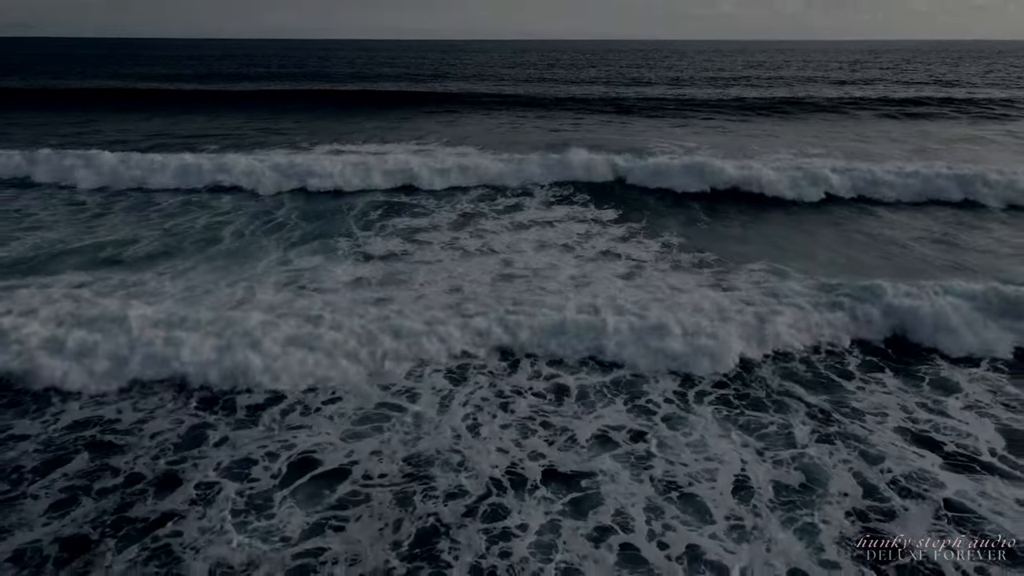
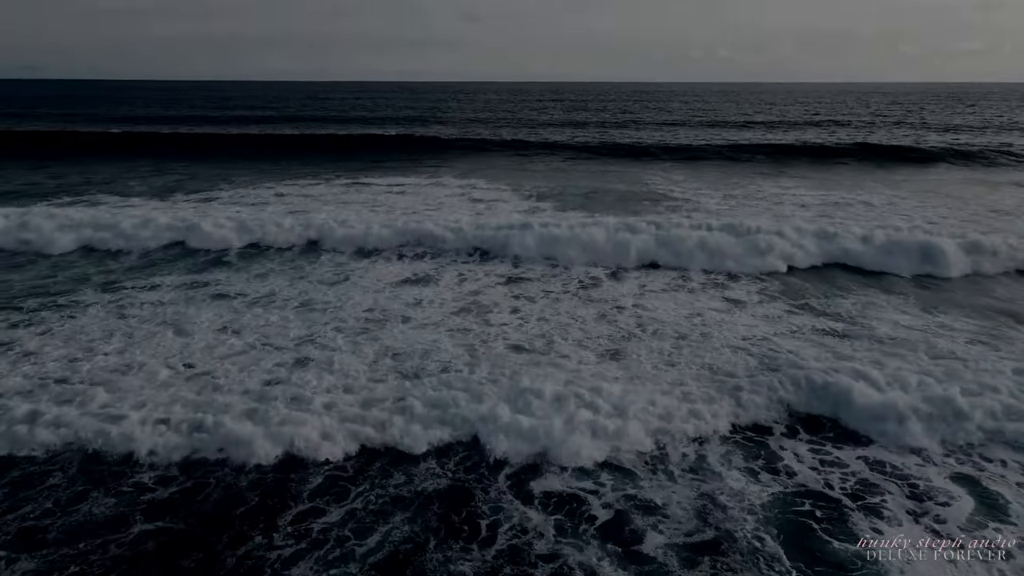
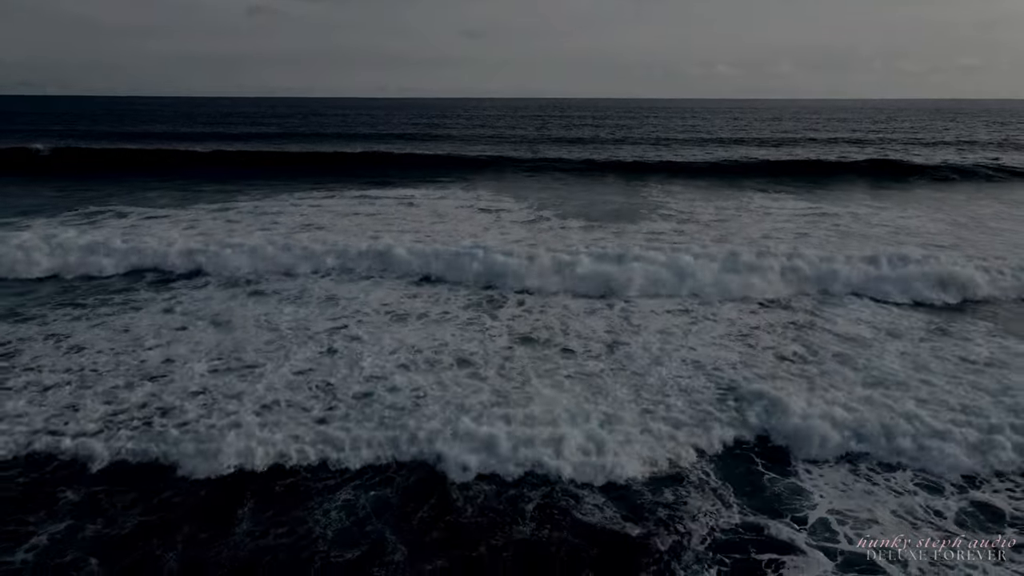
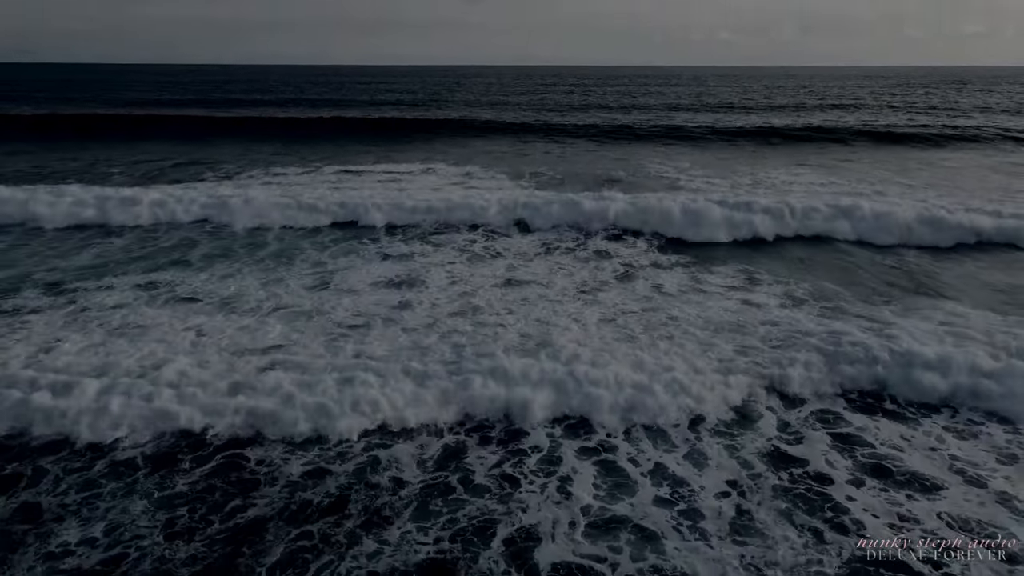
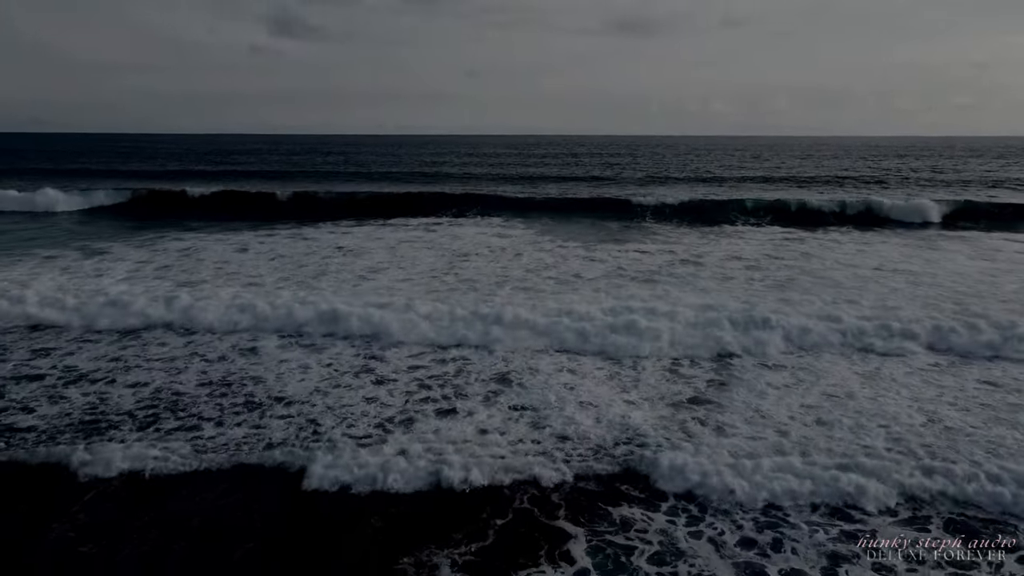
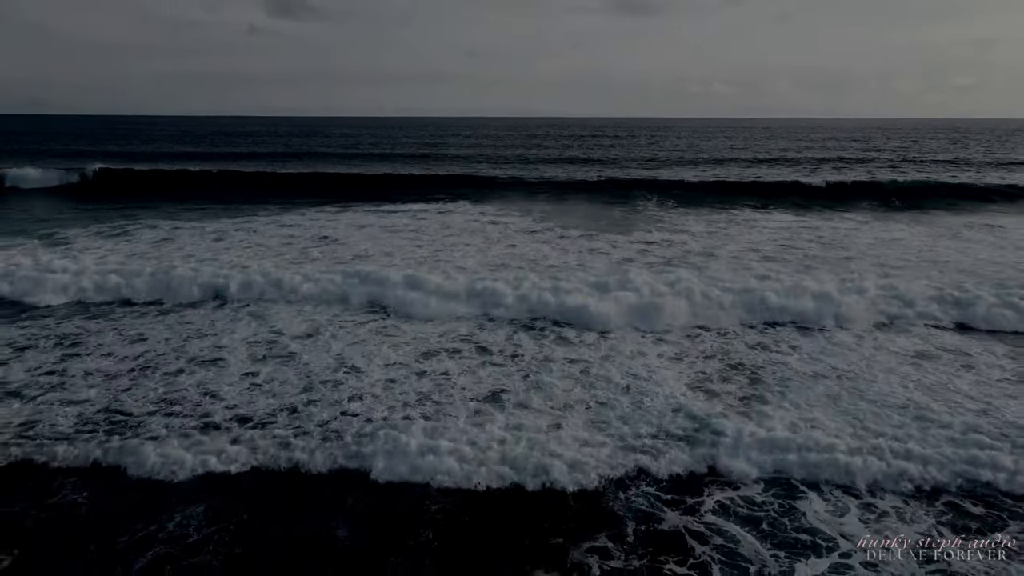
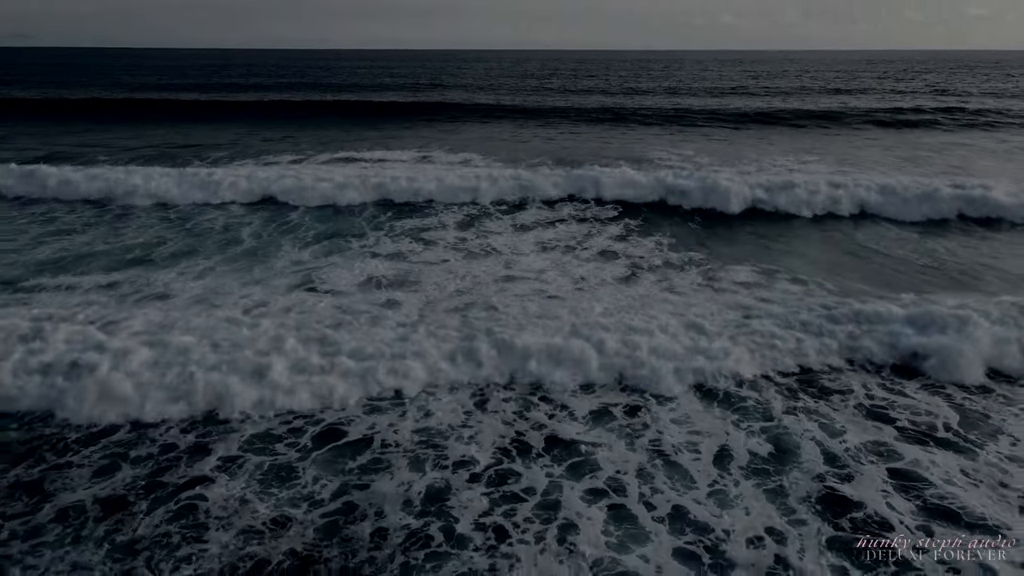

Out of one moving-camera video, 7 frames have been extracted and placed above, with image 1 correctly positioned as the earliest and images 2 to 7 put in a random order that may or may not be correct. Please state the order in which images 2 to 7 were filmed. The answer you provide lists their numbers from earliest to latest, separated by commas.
7, 4, 2, 3, 6, 5
